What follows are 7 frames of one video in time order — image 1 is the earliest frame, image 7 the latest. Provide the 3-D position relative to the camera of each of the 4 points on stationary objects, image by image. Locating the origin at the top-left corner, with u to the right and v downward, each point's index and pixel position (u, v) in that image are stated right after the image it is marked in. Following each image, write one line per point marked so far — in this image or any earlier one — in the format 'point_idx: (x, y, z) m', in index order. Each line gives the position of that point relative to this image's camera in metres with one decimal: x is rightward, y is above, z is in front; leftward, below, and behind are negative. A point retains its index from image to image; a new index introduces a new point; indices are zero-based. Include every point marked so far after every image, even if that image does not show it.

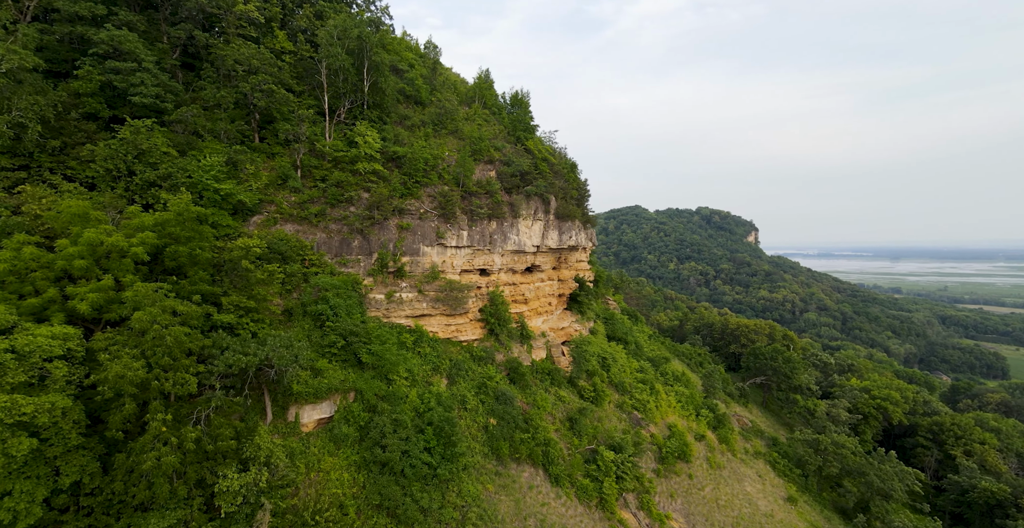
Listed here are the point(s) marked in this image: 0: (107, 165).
0: (-12.0, +3.0, +12.8) m
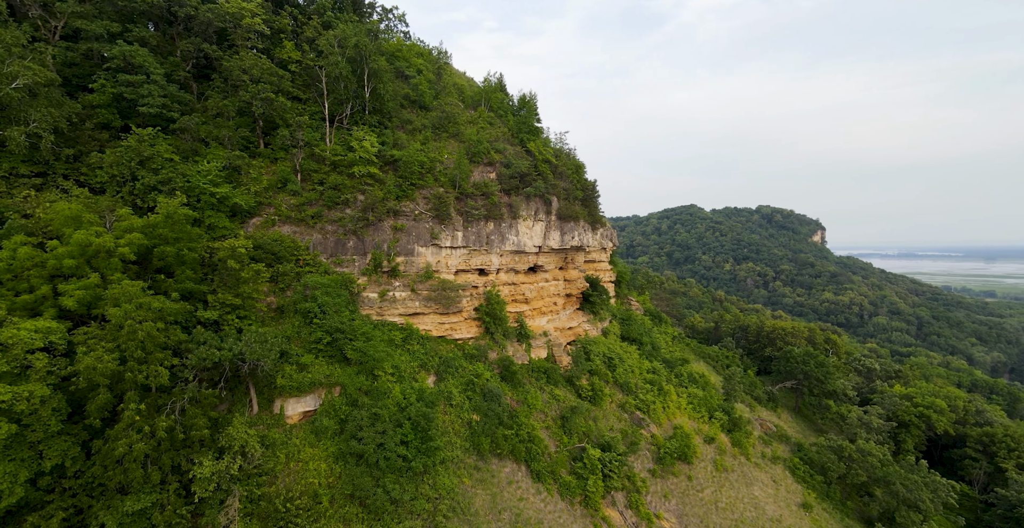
0: (-12.5, +3.0, +13.7) m
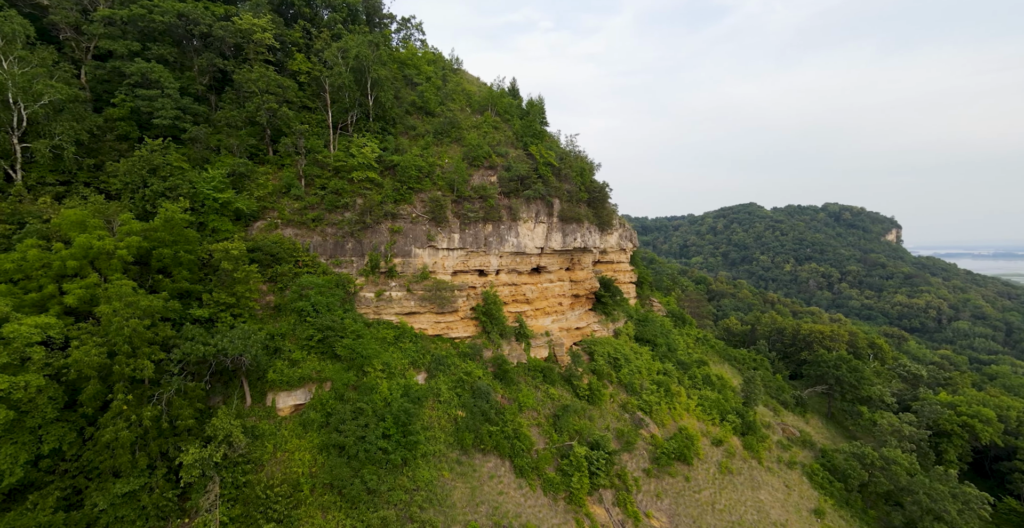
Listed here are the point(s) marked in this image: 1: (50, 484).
0: (-13.0, +2.9, +14.7) m
1: (-8.9, -4.2, +8.3) m
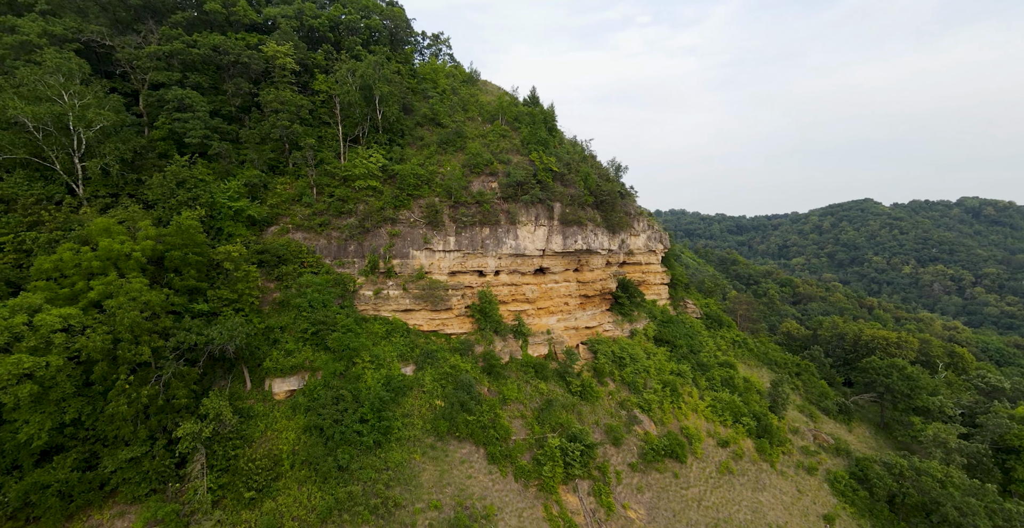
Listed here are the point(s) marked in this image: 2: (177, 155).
0: (-13.7, +2.8, +16.8) m
1: (-10.2, -4.2, +9.9) m
2: (-14.0, +4.6, +18.5) m
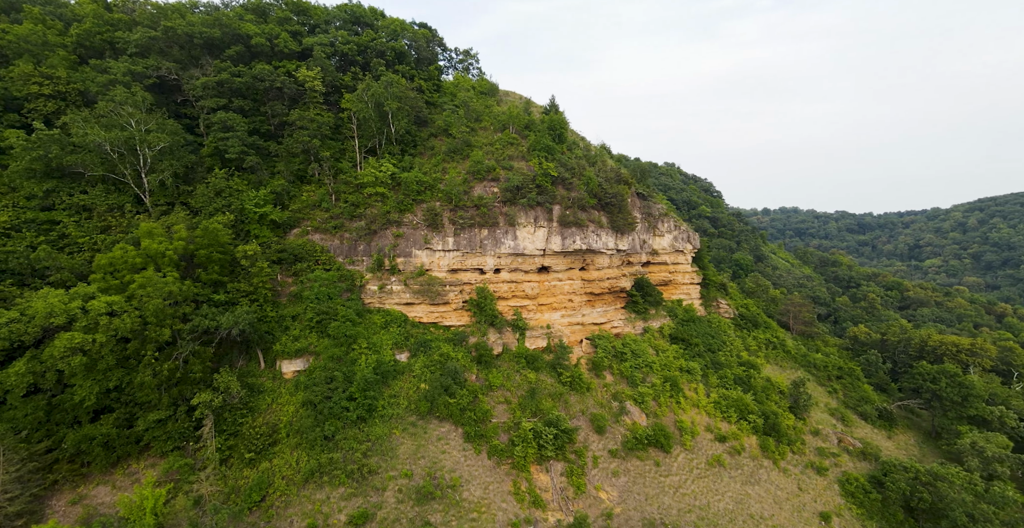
0: (-14.1, +2.8, +19.4) m
1: (-11.3, -4.1, +12.2) m
2: (-14.3, +4.6, +21.2) m
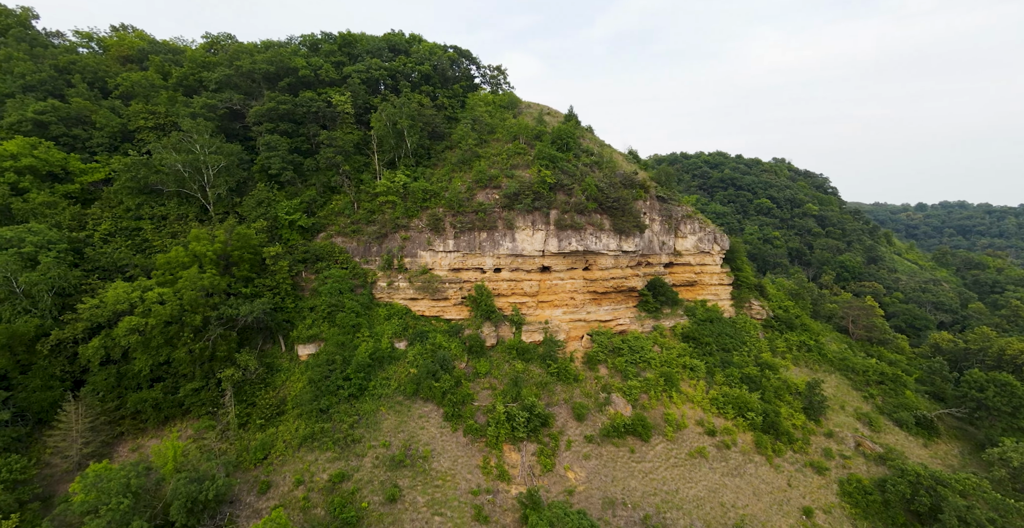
0: (-14.4, +2.9, +22.7) m
1: (-12.4, -4.1, +15.2) m
2: (-14.4, +4.7, +24.5) m
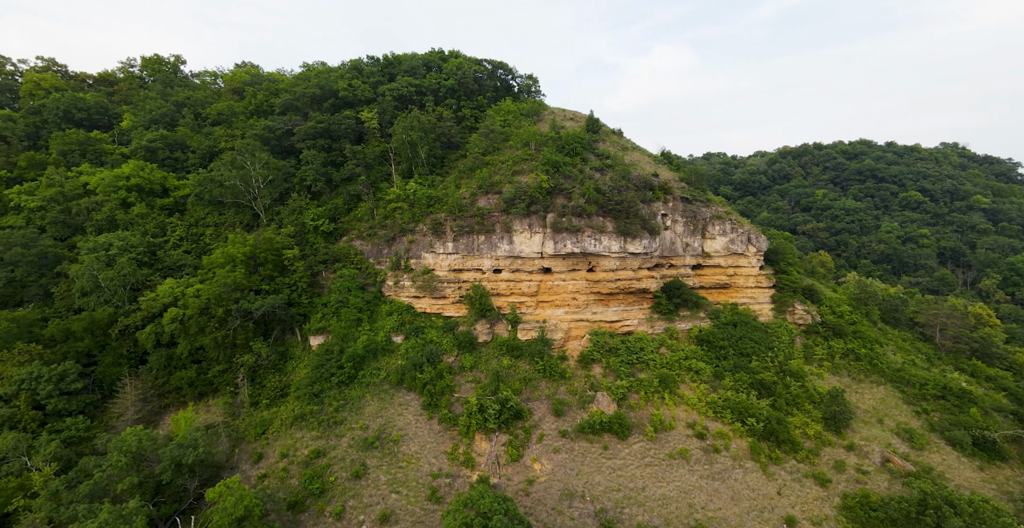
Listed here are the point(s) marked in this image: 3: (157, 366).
0: (-14.6, +2.9, +26.0) m
1: (-13.6, -4.1, +18.4) m
2: (-14.3, +4.7, +27.8) m
3: (-15.6, -4.4, +18.5) m
